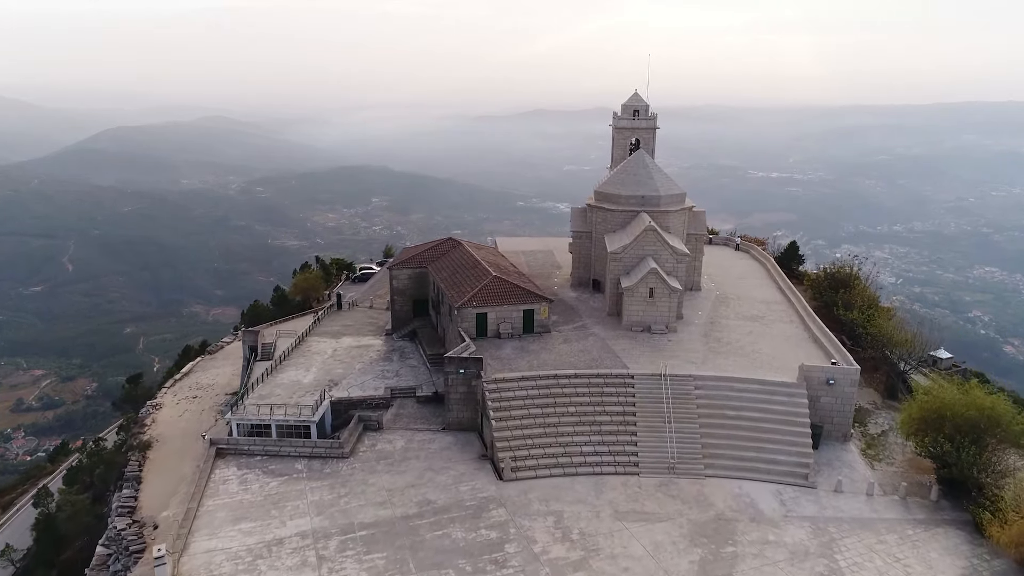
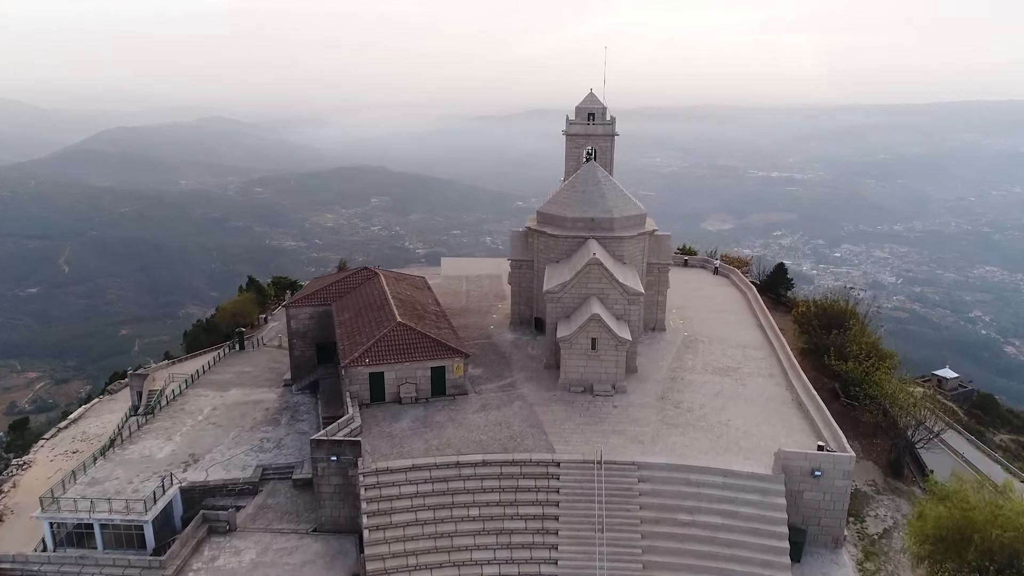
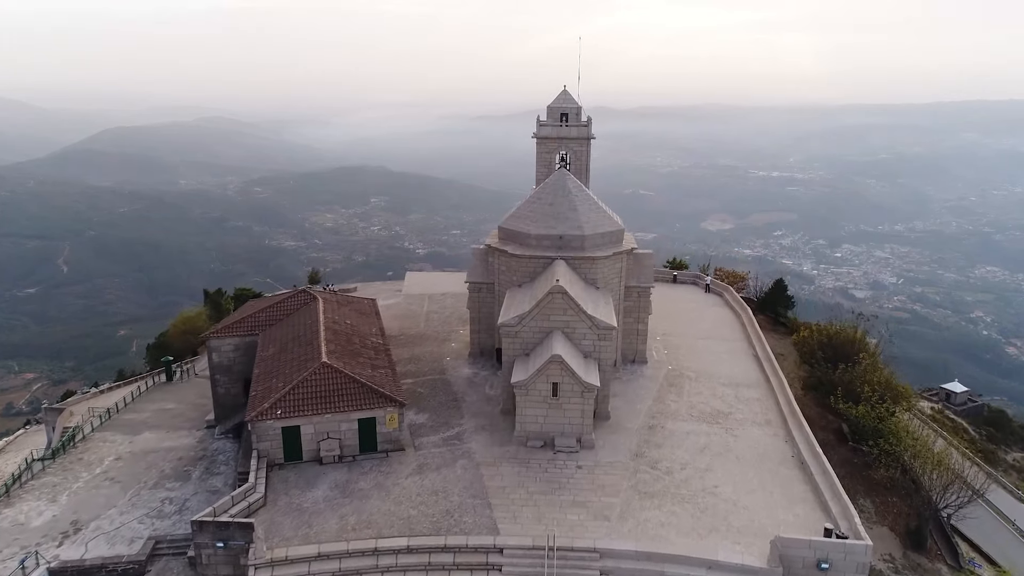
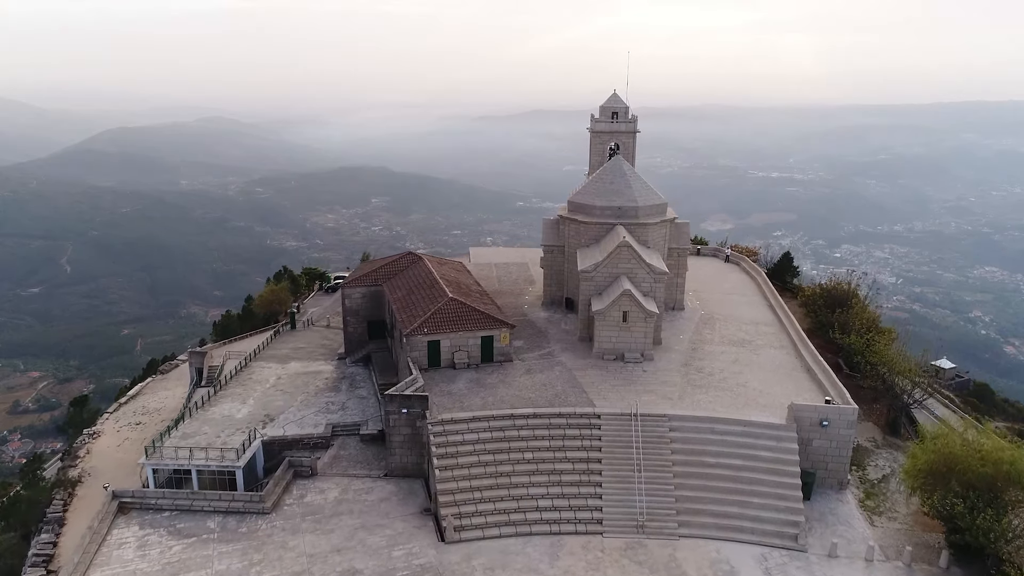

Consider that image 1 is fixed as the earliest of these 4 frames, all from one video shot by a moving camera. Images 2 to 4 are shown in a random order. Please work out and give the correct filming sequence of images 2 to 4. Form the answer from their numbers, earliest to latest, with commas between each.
4, 2, 3
